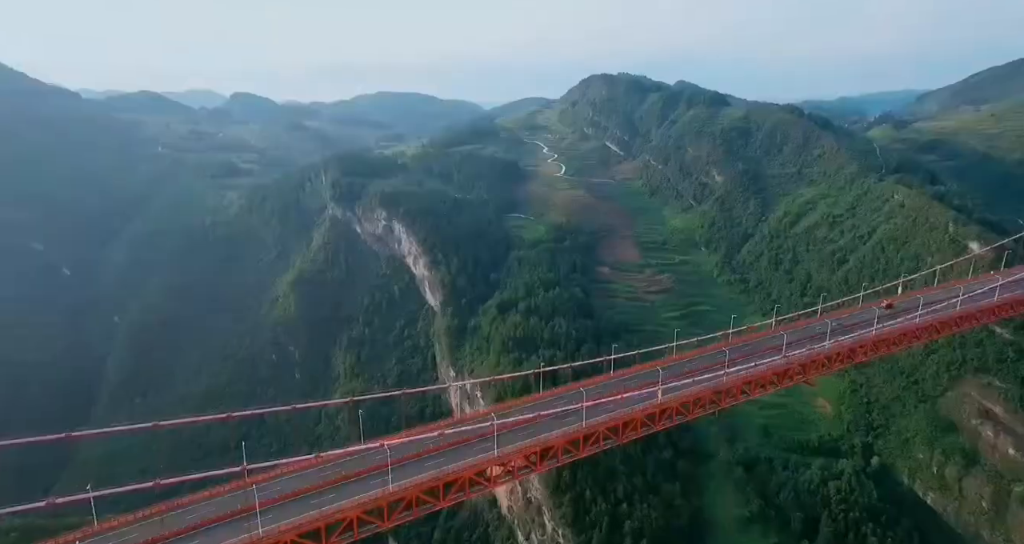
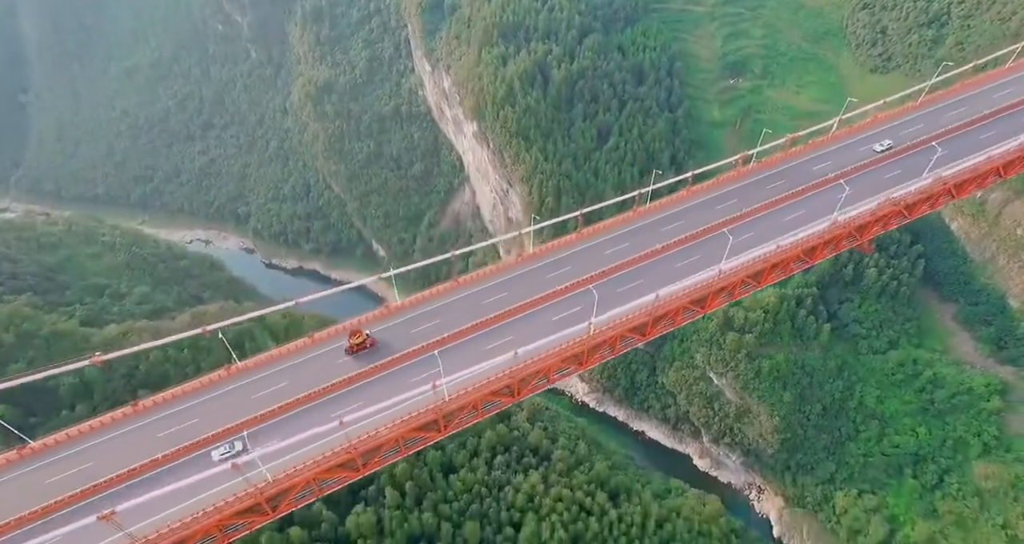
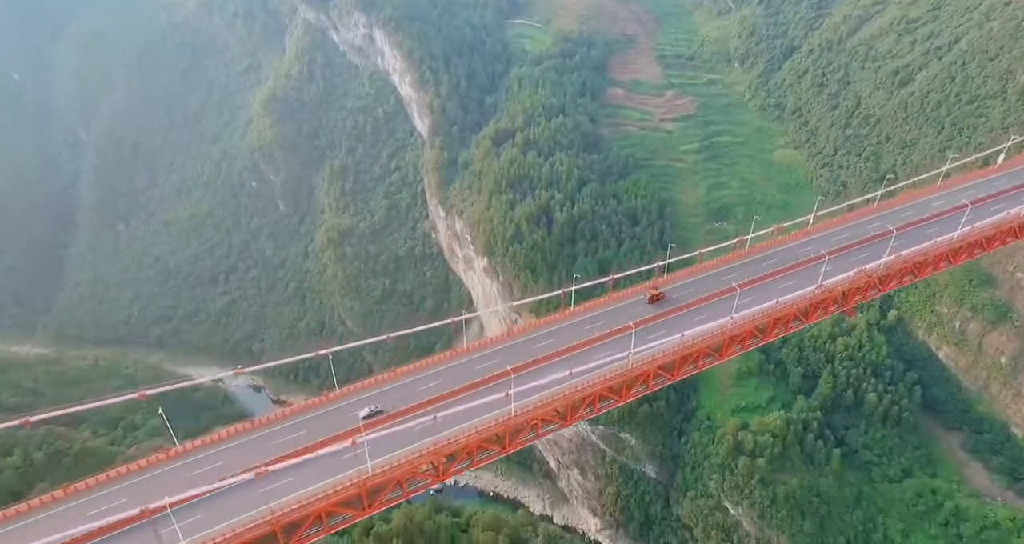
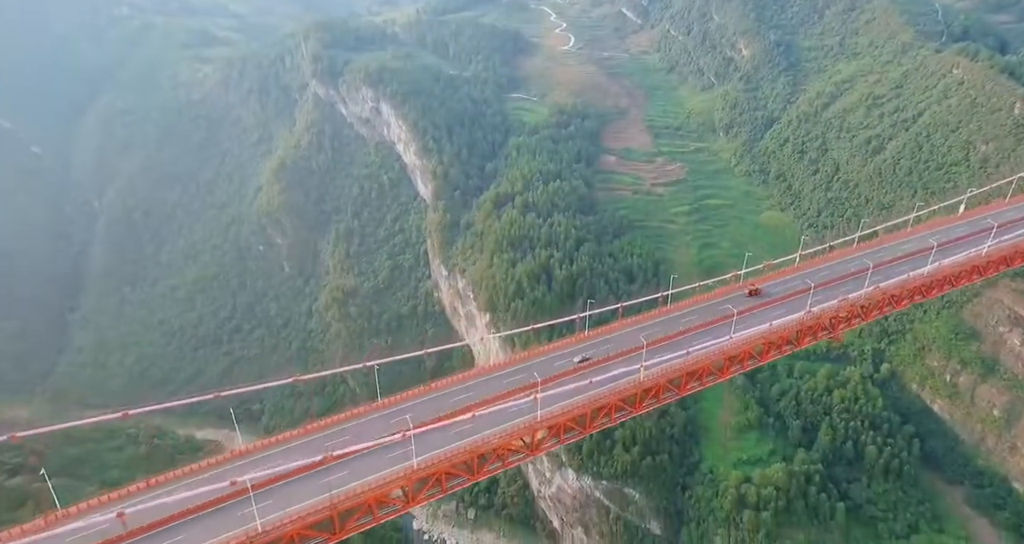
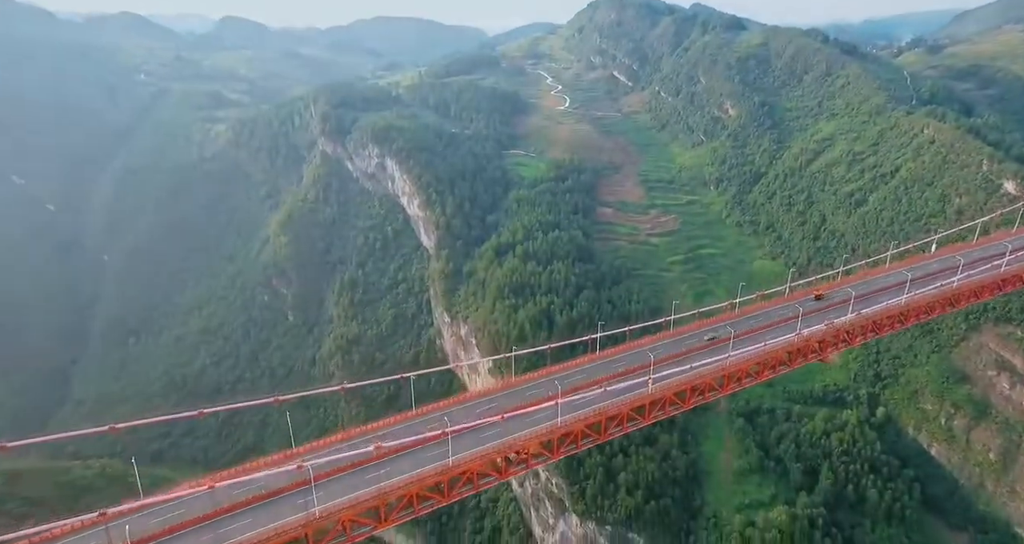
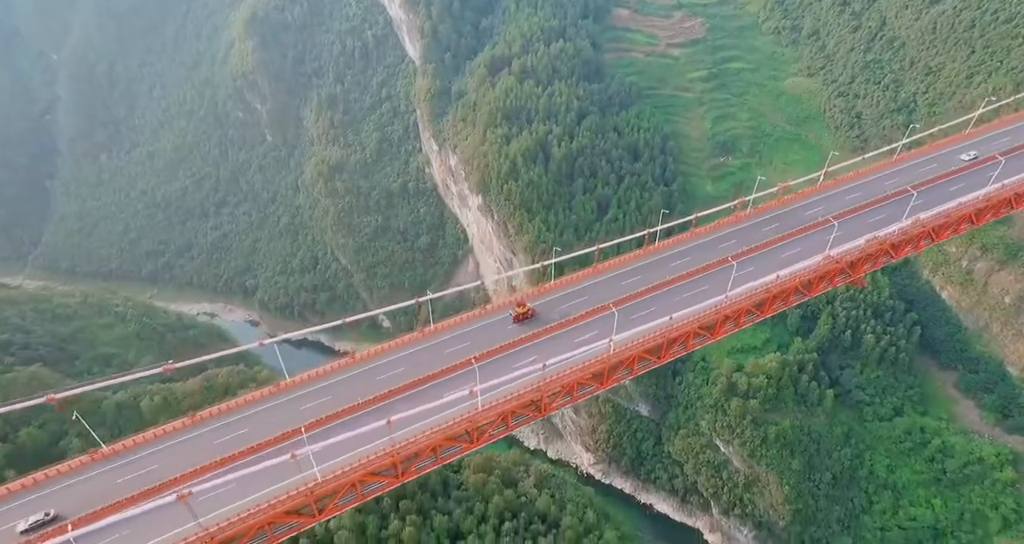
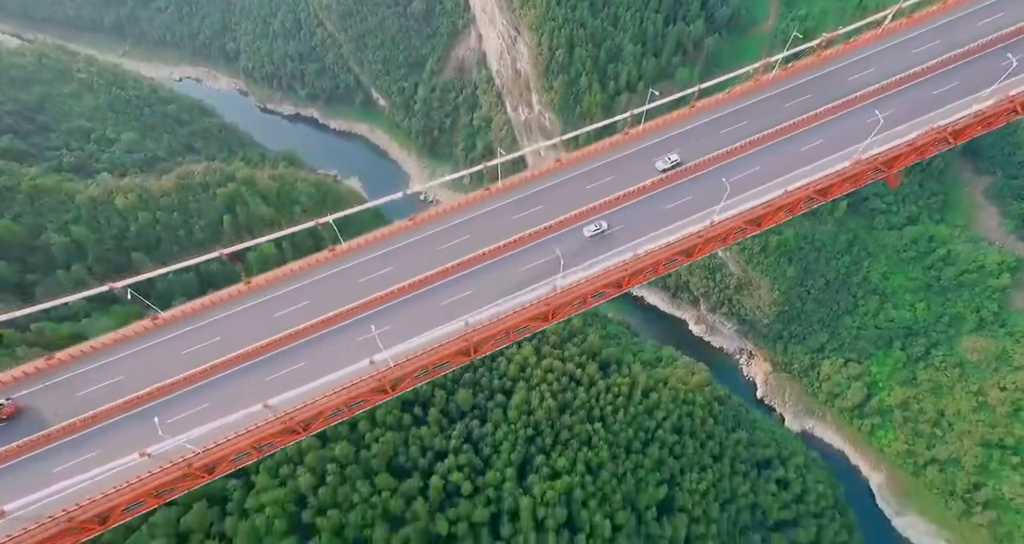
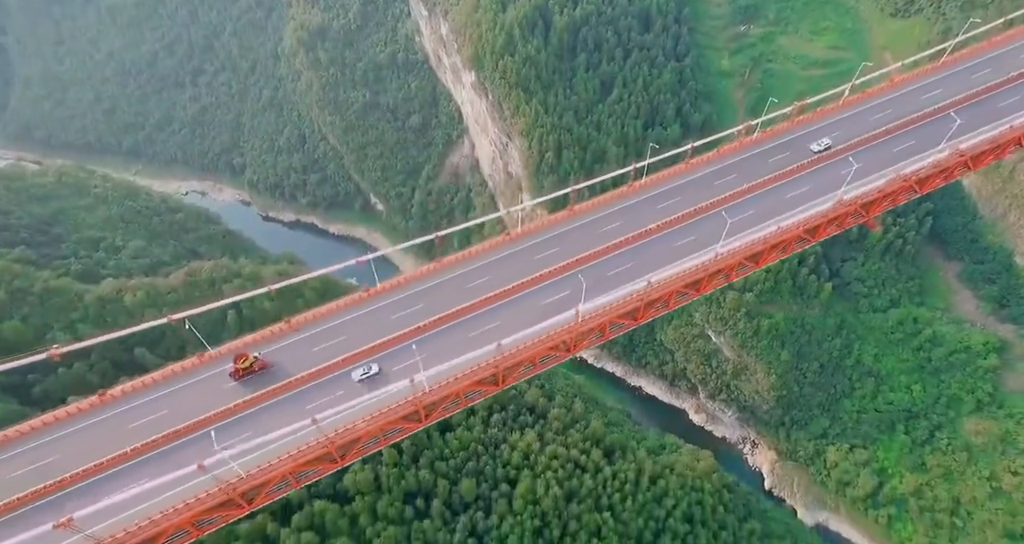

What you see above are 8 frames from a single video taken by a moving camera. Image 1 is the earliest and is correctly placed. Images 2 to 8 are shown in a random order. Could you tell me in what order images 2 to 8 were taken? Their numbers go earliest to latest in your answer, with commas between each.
5, 4, 3, 6, 2, 8, 7
